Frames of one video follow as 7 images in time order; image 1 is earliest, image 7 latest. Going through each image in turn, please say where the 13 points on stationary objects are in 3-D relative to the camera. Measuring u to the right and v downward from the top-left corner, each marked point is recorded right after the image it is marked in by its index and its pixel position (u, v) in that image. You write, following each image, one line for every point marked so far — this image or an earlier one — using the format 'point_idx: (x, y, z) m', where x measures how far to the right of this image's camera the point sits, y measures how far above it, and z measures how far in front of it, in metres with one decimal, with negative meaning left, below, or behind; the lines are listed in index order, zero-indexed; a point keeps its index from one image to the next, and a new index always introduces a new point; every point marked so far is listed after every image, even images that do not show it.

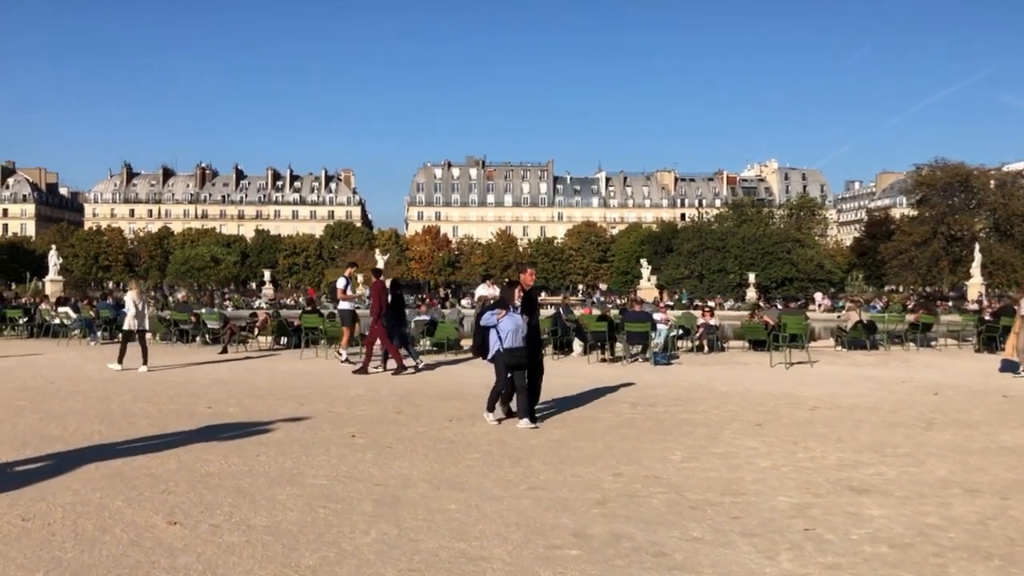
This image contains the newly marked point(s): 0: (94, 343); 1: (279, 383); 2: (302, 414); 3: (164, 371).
0: (-6.1, -0.8, +16.1) m
1: (-1.9, -0.8, +9.1) m
2: (-1.3, -0.8, +7.0) m
3: (-3.3, -0.8, +10.7) m
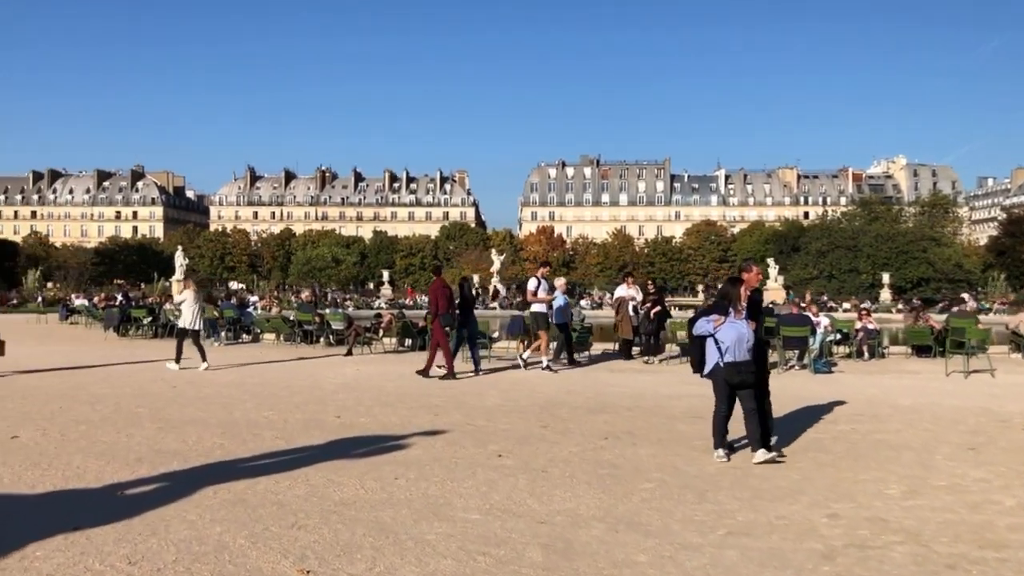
0: (-4.2, -0.8, +15.8) m
1: (-0.8, -0.8, +8.4) m
2: (-0.4, -0.8, +6.3) m
3: (-2.0, -0.8, +10.2) m
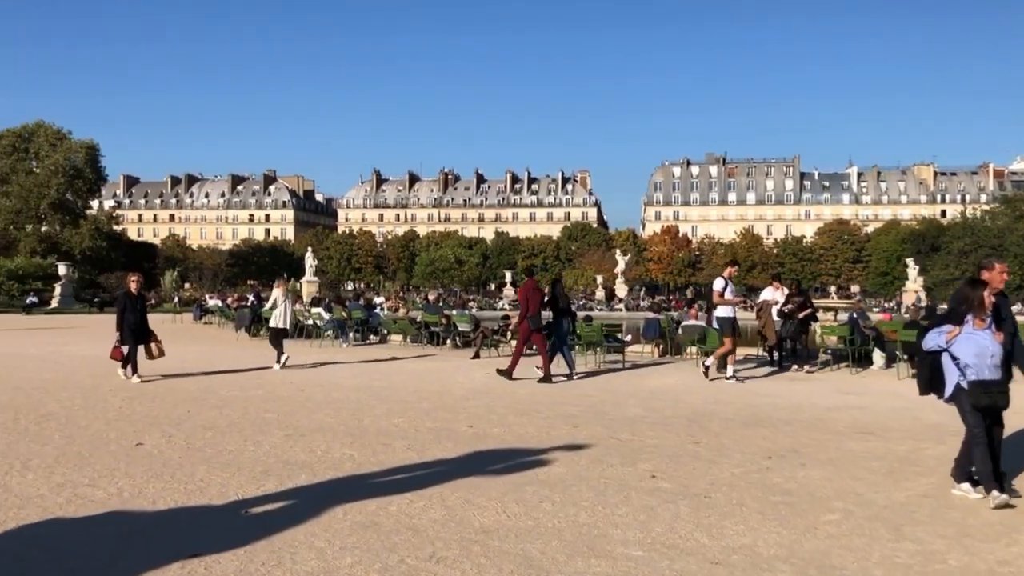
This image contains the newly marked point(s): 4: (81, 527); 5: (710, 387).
0: (-2.4, -0.8, +15.7) m
1: (+0.2, -0.8, +8.0) m
2: (+0.4, -0.8, +5.8) m
3: (-0.8, -0.8, +9.8) m
4: (-1.5, -0.9, +4.0) m
5: (+1.5, -0.8, +8.5) m
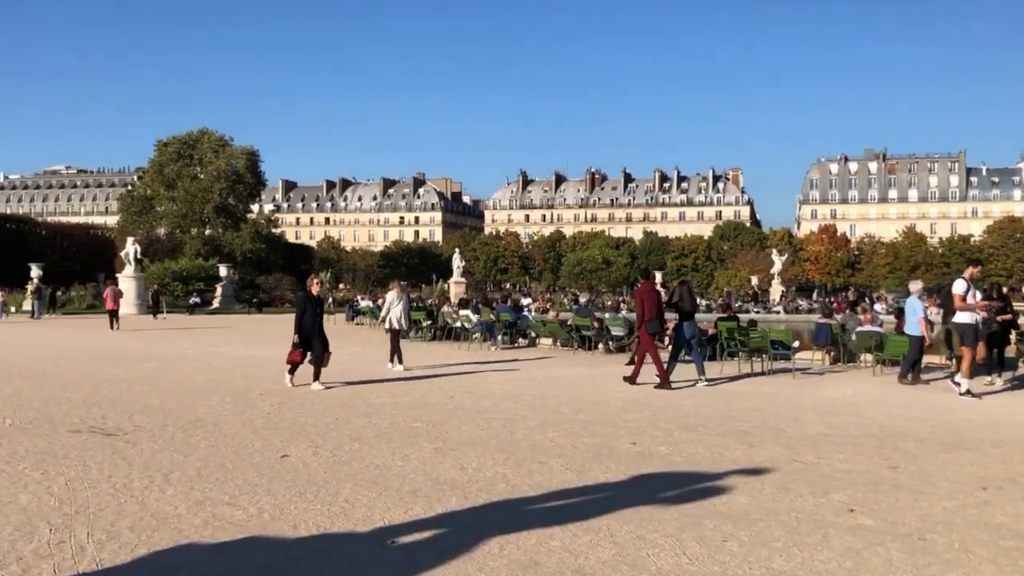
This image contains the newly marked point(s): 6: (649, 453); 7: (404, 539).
0: (-0.2, -0.8, +15.3) m
1: (+1.3, -0.8, +7.3) m
2: (+1.2, -0.8, +5.2) m
3: (+0.5, -0.8, +9.4) m
4: (-1.0, -0.9, +3.6) m
5: (+2.7, -0.8, +7.7) m
6: (+0.7, -0.8, +5.5) m
7: (-0.4, -0.9, +3.7) m
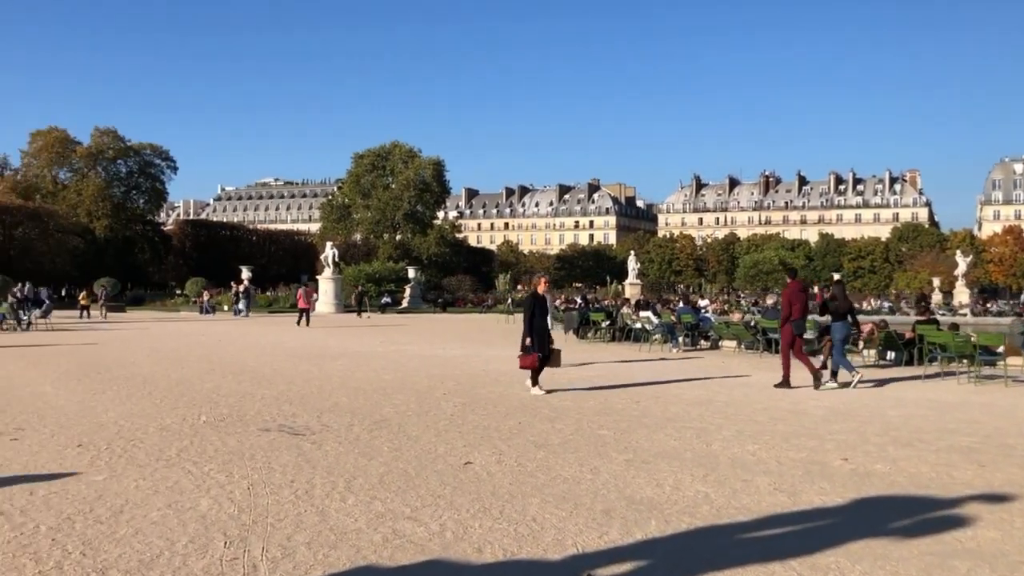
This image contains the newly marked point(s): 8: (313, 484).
0: (+2.1, -0.9, +14.8) m
1: (+2.5, -0.8, +6.6) m
2: (+2.0, -0.8, +4.6) m
3: (+2.0, -0.9, +8.7) m
4: (-0.4, -0.9, +3.3) m
5: (+3.9, -0.8, +6.8) m
6: (+1.6, -0.8, +4.9) m
7: (+0.3, -0.9, +3.3) m
8: (-1.0, -1.0, +5.5) m
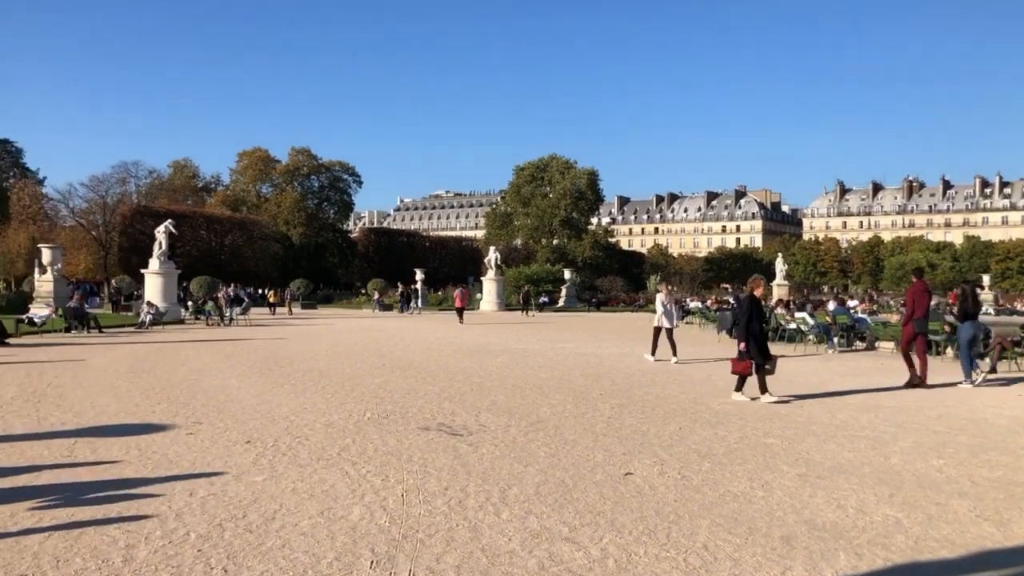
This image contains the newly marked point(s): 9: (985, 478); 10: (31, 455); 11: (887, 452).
0: (+4.0, -0.9, +14.0) m
1: (+3.3, -0.8, +5.9) m
2: (+2.6, -0.8, +3.9) m
3: (+3.1, -0.9, +8.1) m
4: (+0.1, -0.9, +2.9) m
5: (+4.7, -0.8, +5.9) m
6: (+2.2, -0.8, +4.3) m
7: (+0.7, -0.9, +2.9) m
8: (-0.3, -1.0, +5.2) m
9: (+2.1, -0.8, +4.9) m
10: (-3.9, -1.4, +9.0) m
11: (+2.0, -0.9, +6.2) m
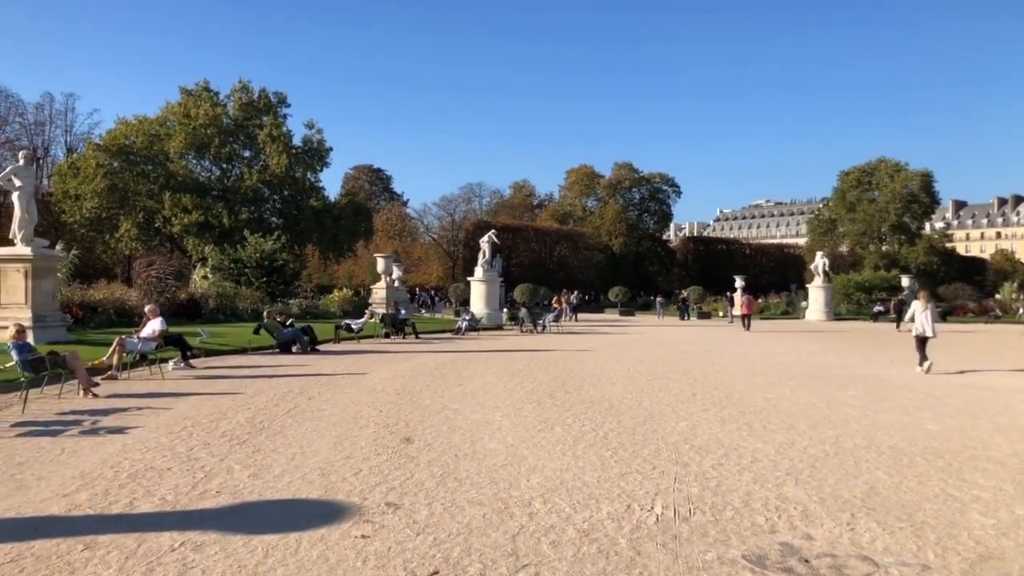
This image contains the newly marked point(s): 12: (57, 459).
0: (+6.8, -0.9, +8.0) m
1: (+4.0, -0.8, +0.4) m
2: (+2.8, -0.8, -1.4) m
3: (+4.3, -0.9, +2.5) m
4: (+0.1, -0.9, -1.7) m
5: (+5.4, -0.8, 0.0) m
6: (+2.5, -0.8, -0.9) m
7: (+0.7, -0.9, -1.9) m
8: (+0.4, -1.0, +0.6) m
9: (+2.5, -0.8, -0.3) m
10: (-2.1, -1.4, +5.2) m
11: (+2.8, -0.9, +1.0) m
12: (-3.7, -1.4, +9.0) m
